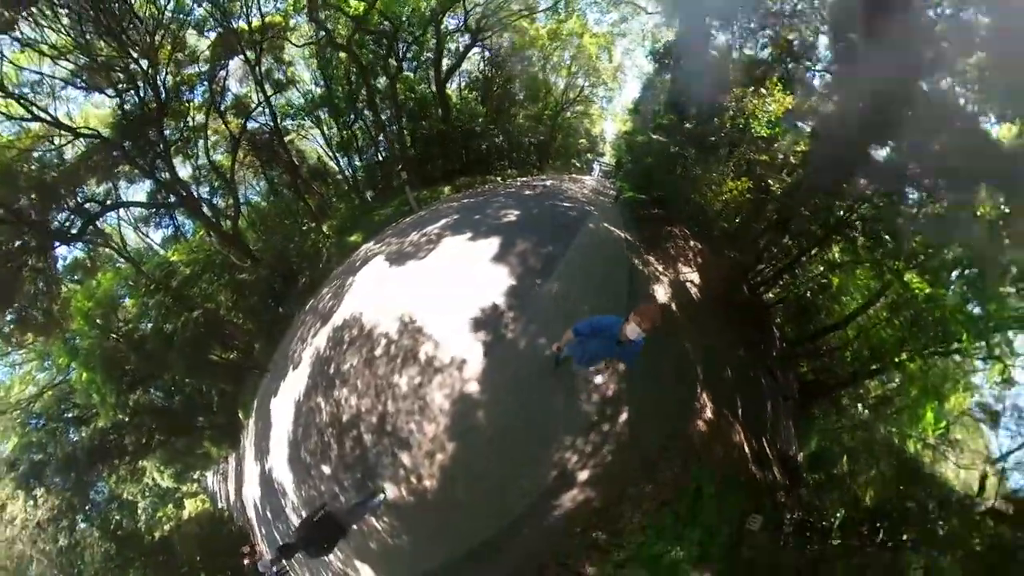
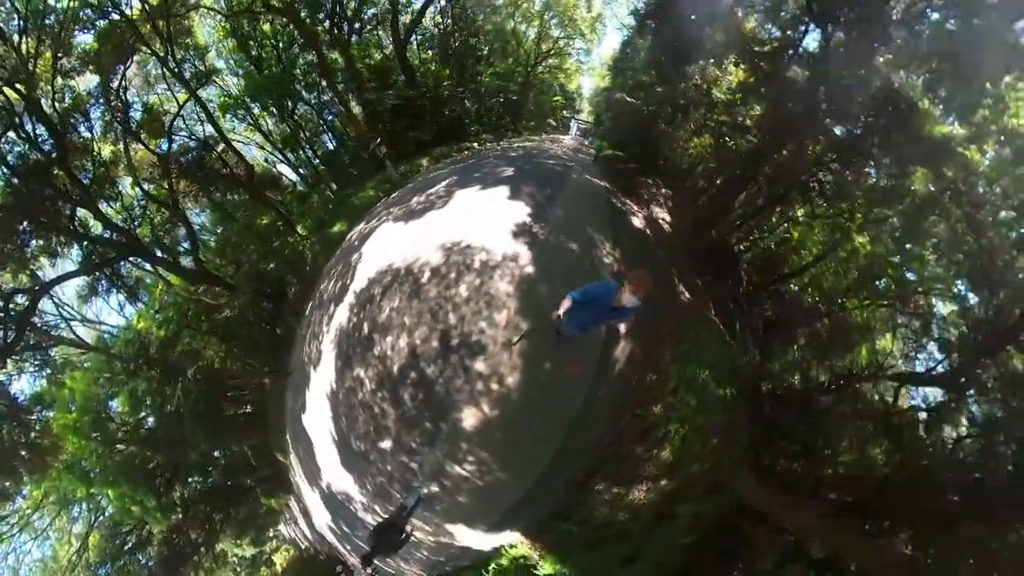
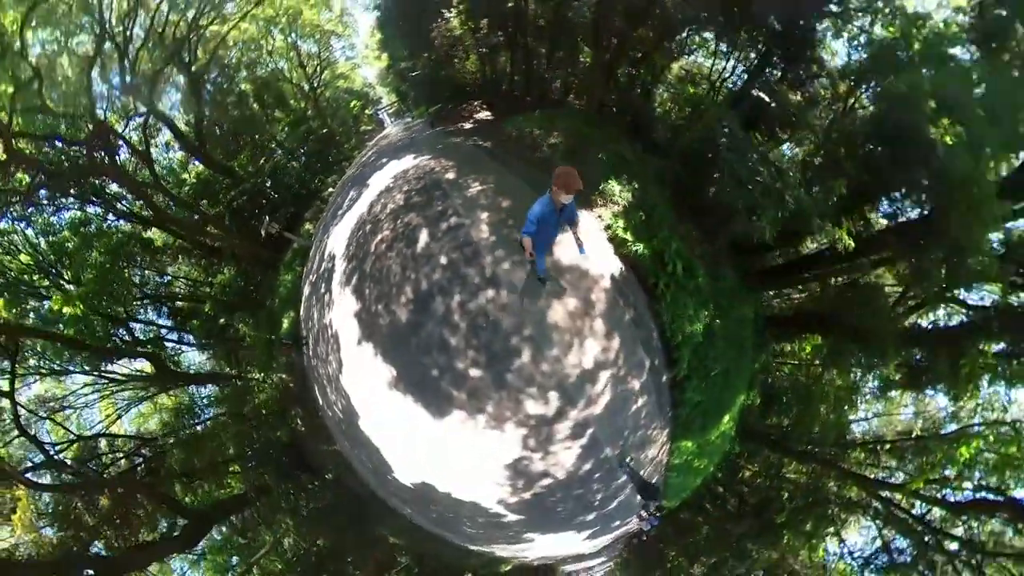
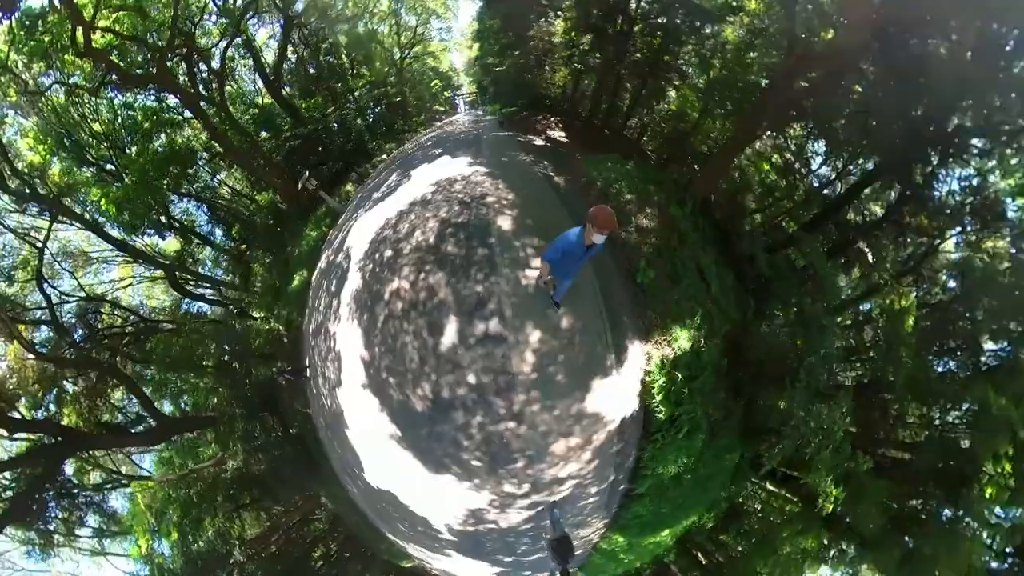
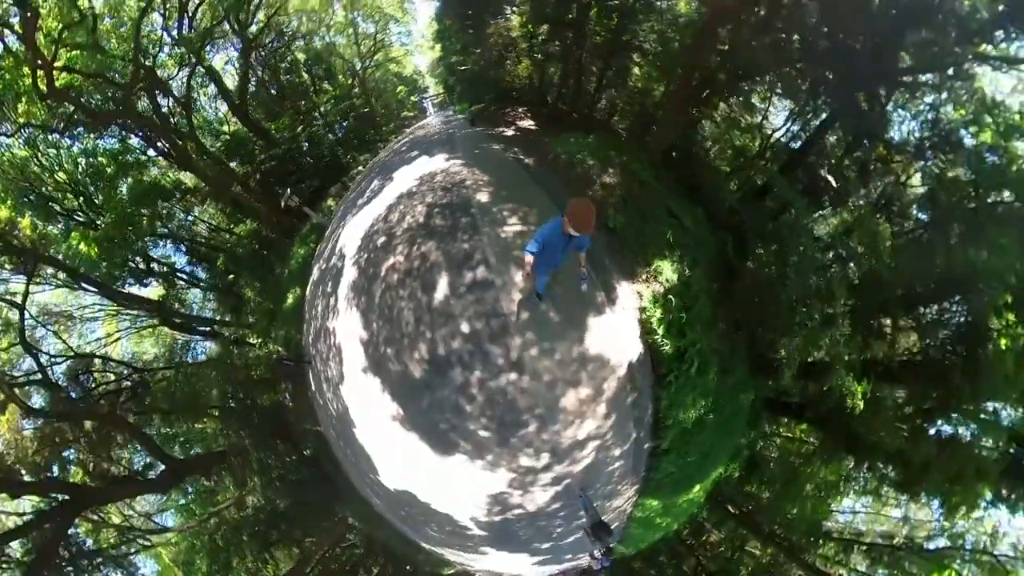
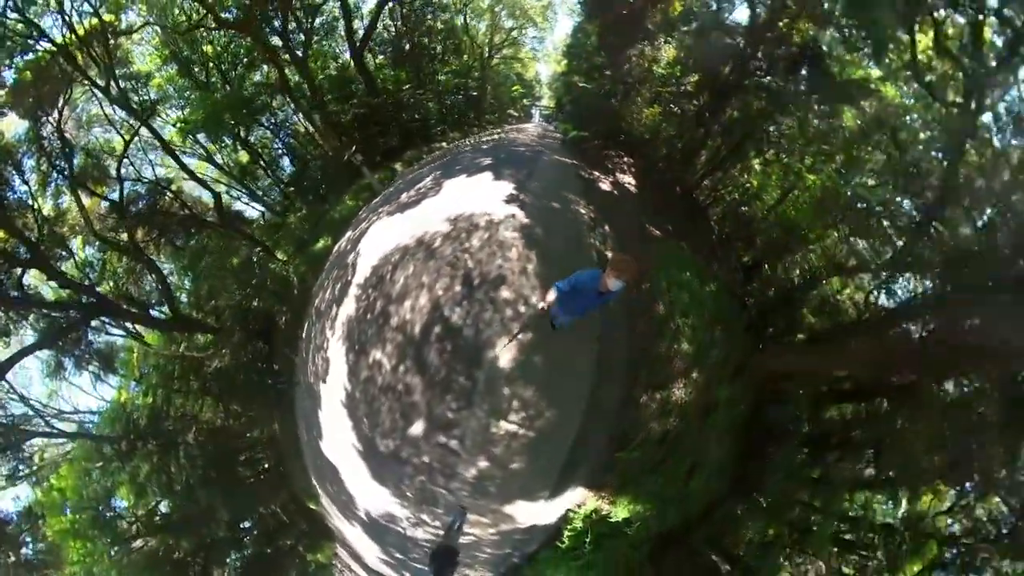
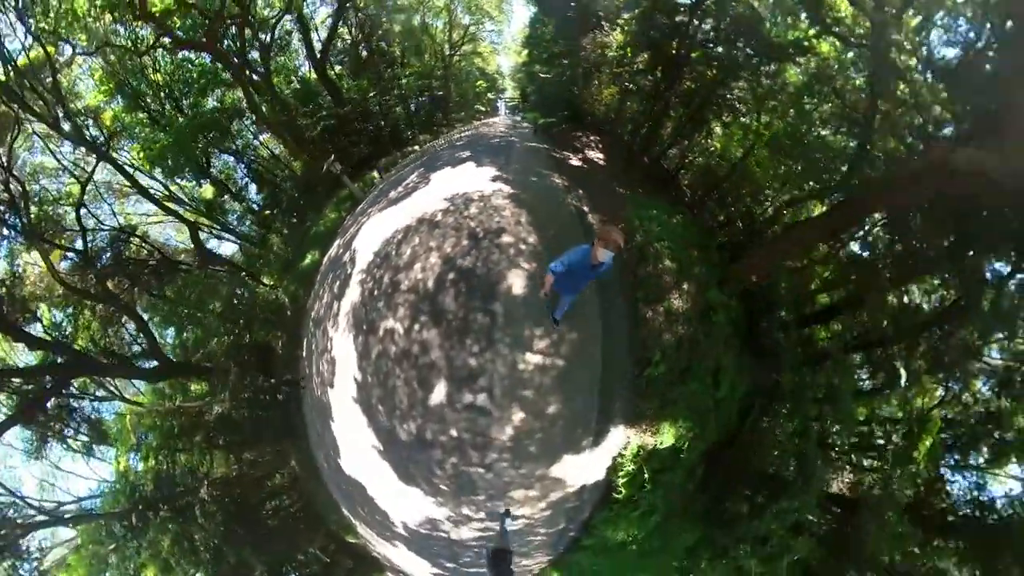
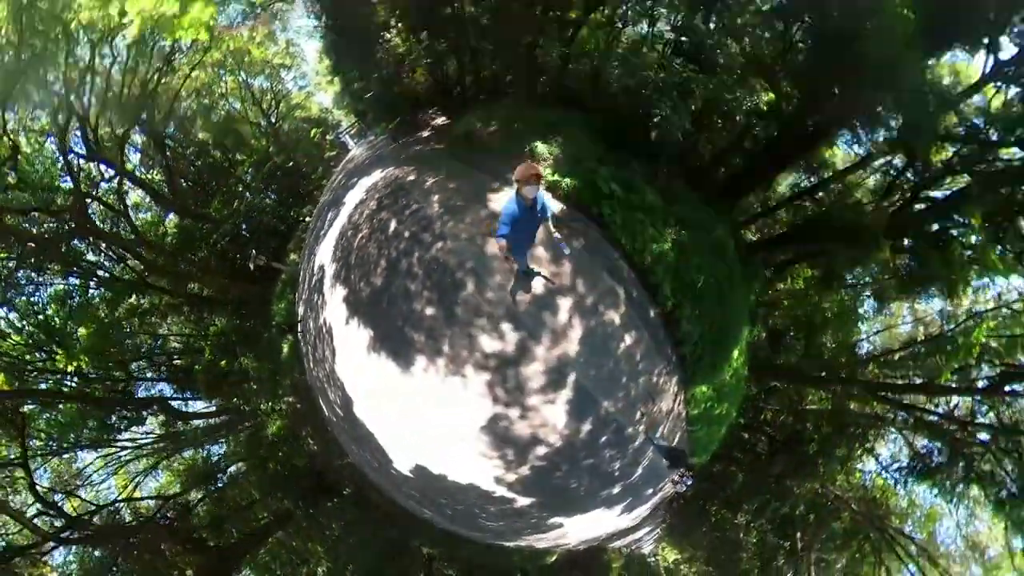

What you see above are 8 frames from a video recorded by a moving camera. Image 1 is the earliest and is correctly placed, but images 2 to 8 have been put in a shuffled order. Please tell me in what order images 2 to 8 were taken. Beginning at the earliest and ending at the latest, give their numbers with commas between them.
2, 6, 7, 4, 5, 3, 8
